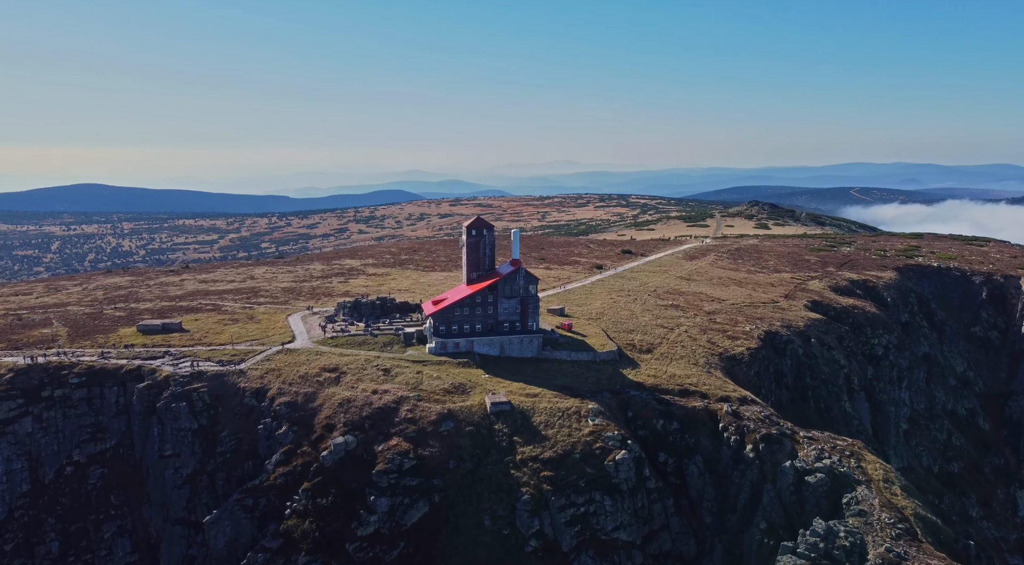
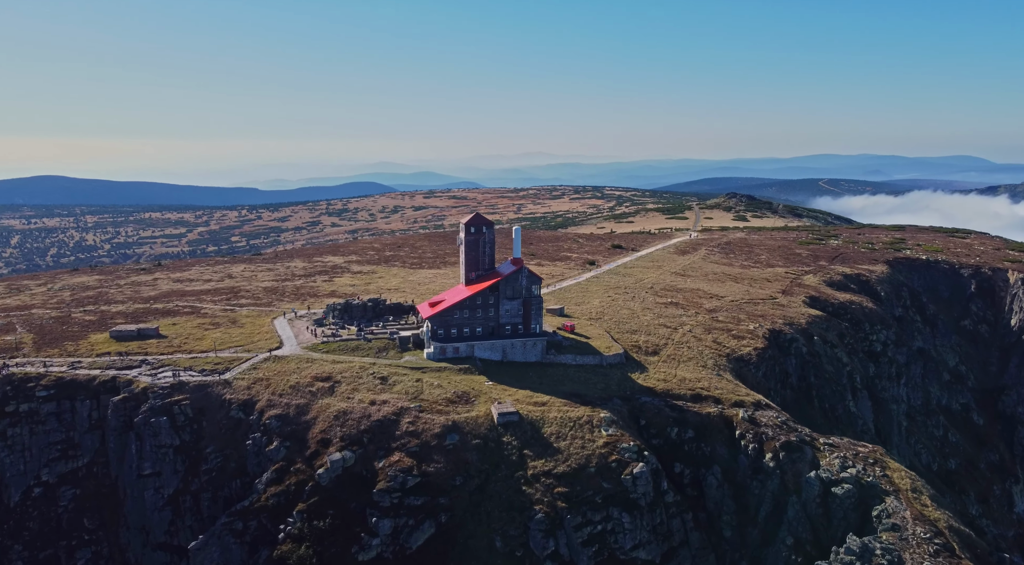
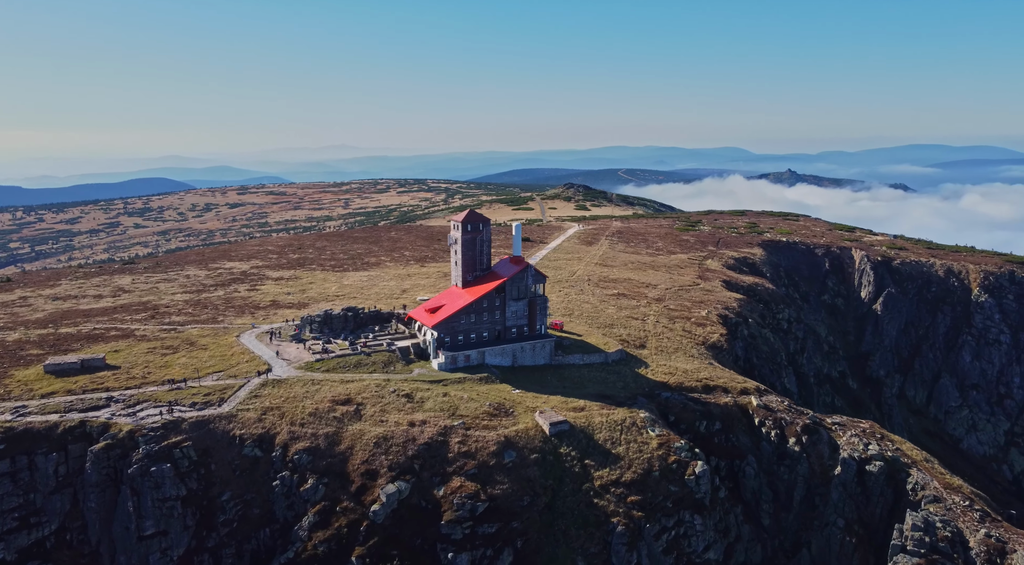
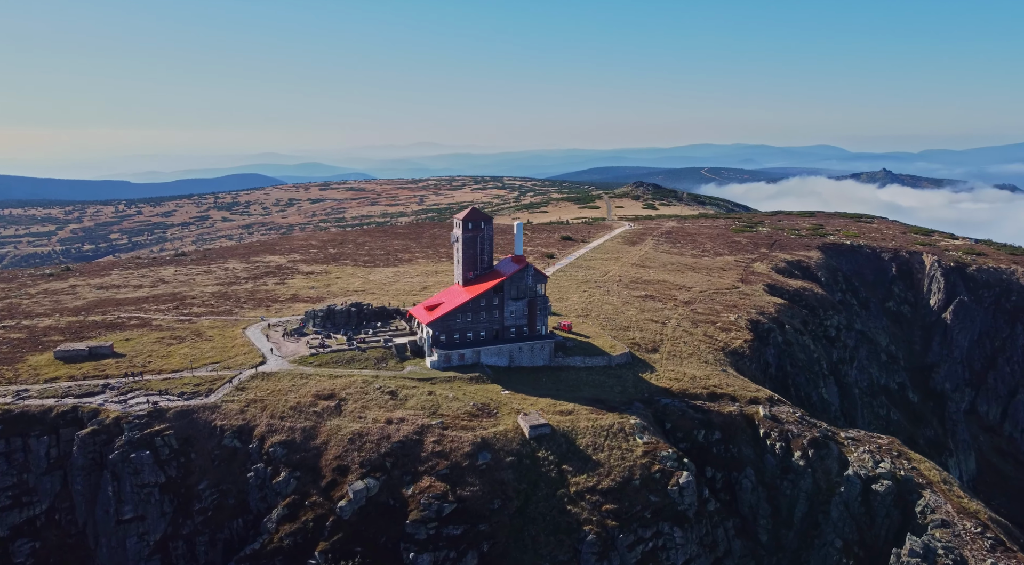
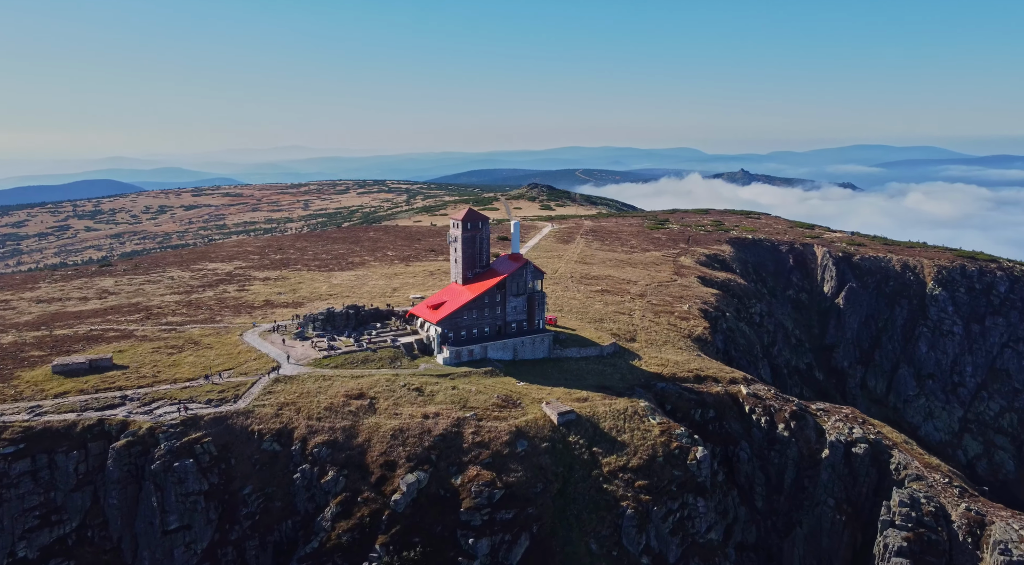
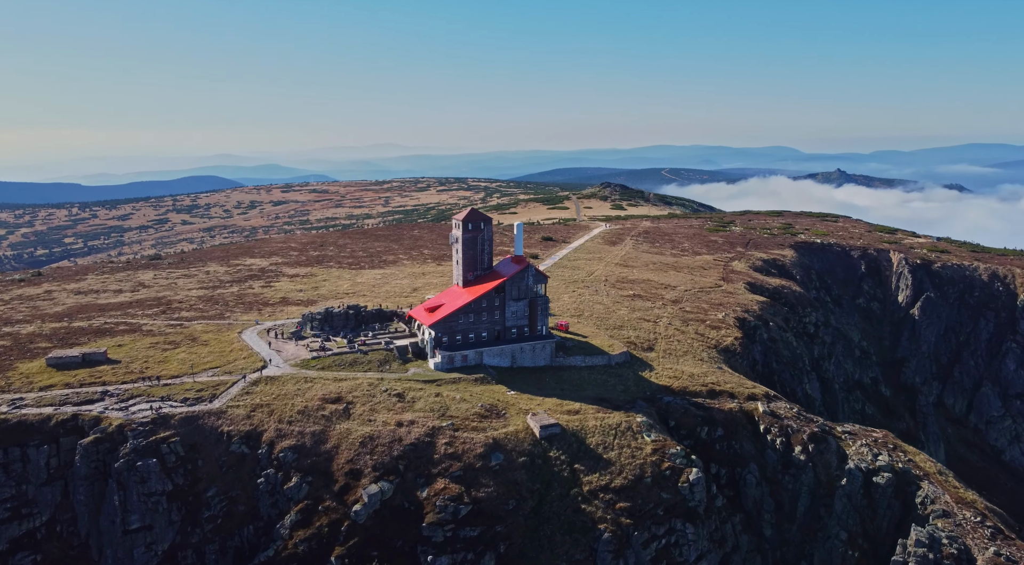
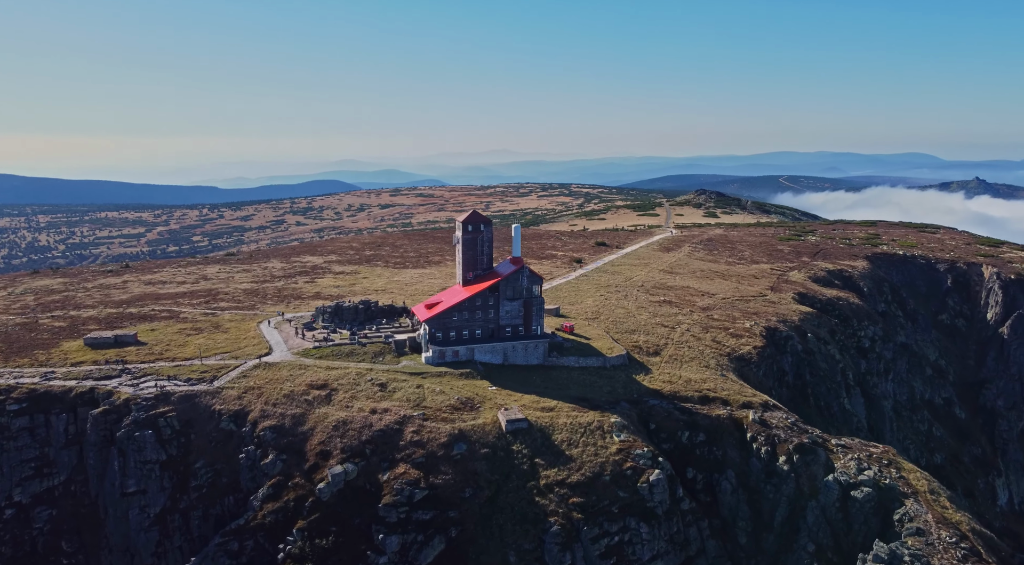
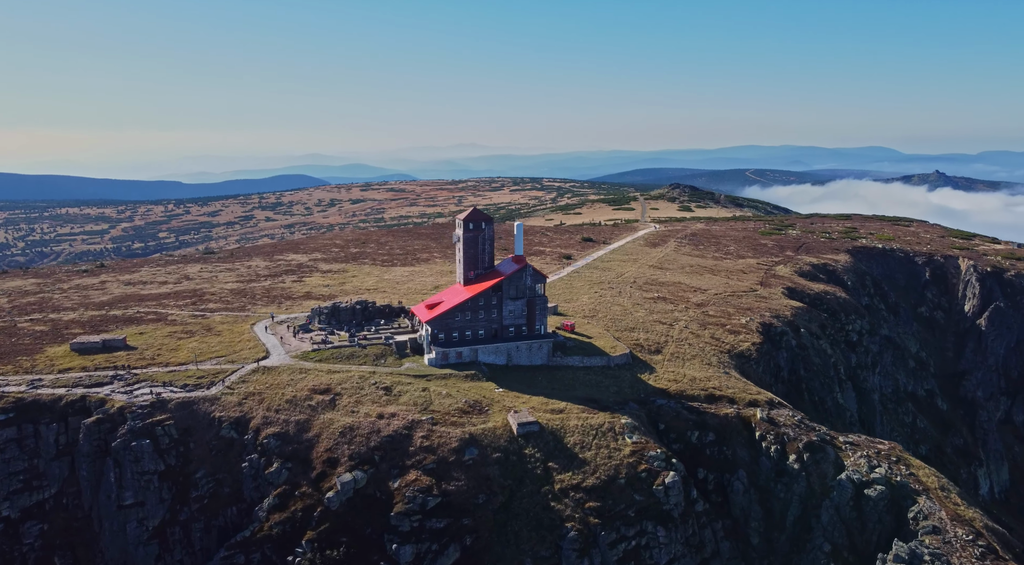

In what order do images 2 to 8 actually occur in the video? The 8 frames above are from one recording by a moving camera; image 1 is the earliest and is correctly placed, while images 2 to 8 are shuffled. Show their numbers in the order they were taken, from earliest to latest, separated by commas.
2, 7, 8, 4, 6, 3, 5
